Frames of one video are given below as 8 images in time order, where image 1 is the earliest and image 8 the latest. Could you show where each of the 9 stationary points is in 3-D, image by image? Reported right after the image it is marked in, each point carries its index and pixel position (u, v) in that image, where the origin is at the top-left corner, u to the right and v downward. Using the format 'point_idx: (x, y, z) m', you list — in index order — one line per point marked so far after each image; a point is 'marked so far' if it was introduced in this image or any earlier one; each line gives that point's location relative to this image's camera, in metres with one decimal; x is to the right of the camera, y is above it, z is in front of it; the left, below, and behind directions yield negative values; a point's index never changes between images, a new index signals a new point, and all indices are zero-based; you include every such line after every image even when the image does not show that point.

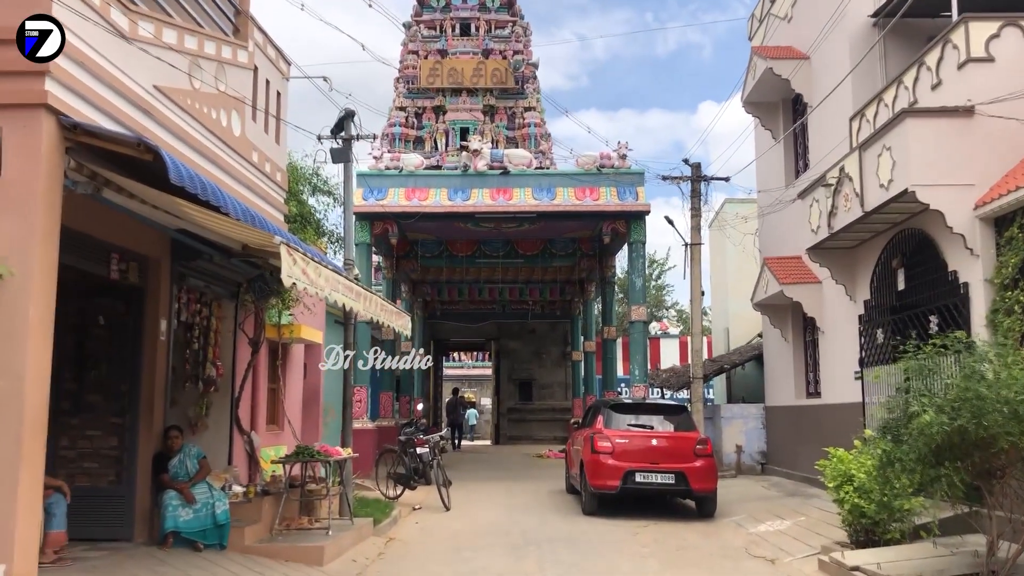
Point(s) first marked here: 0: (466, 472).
0: (-0.8, -3.2, +15.8) m
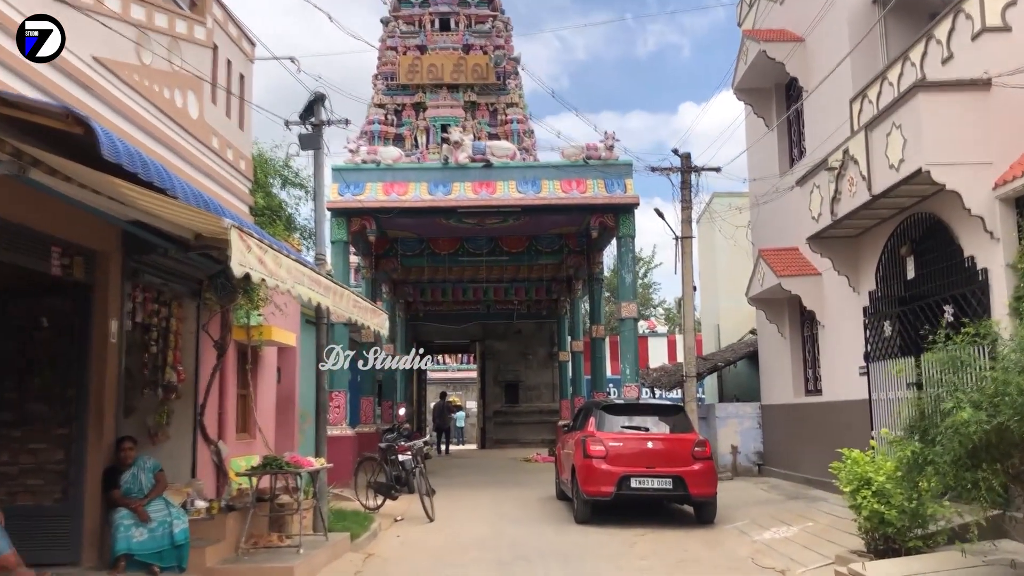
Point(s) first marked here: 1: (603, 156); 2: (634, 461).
0: (-1.0, -3.2, +15.1) m
1: (+1.4, +2.0, +14.3) m
2: (+1.3, -1.9, +9.8) m
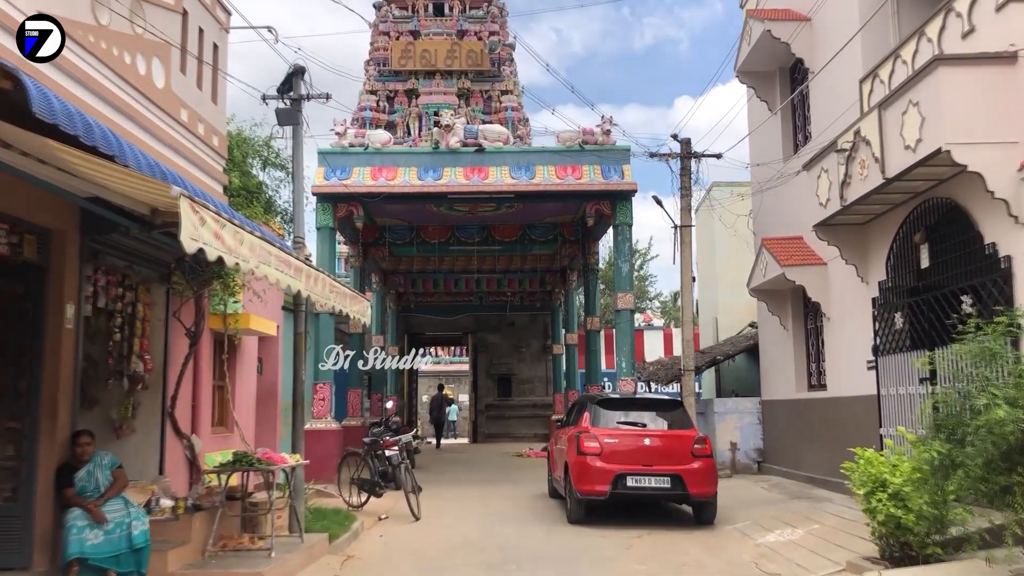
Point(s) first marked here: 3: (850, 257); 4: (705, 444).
0: (-1.1, -3.0, +14.6) m
1: (+1.3, +2.2, +13.8) m
2: (+1.2, -1.7, +9.3) m
3: (+3.6, +0.3, +9.8) m
4: (+2.0, -1.6, +9.5) m
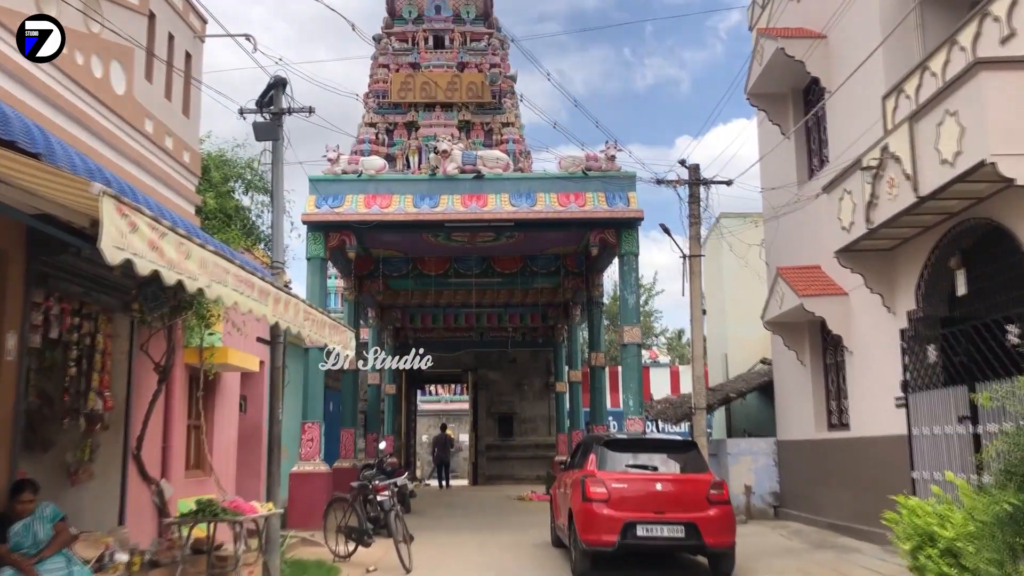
0: (-1.1, -3.5, +13.8) m
1: (+1.3, +1.7, +13.2) m
2: (+1.2, -2.0, +8.6) m
3: (+3.6, 0.0, +9.1) m
4: (+2.0, -1.9, +8.7) m
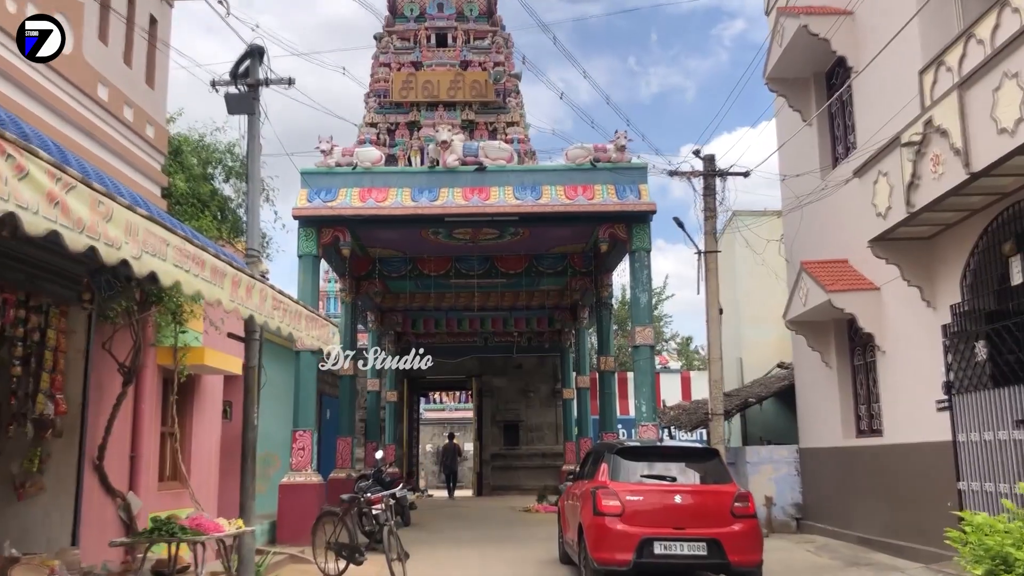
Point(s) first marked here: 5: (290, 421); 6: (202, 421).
0: (-1.1, -3.5, +13.0) m
1: (+1.4, +1.7, +12.4) m
2: (+1.2, -2.0, +7.7) m
3: (+3.6, +0.1, +8.3) m
4: (+2.0, -1.8, +7.9) m
5: (-3.2, -1.9, +13.0) m
6: (-3.1, -1.3, +9.1) m
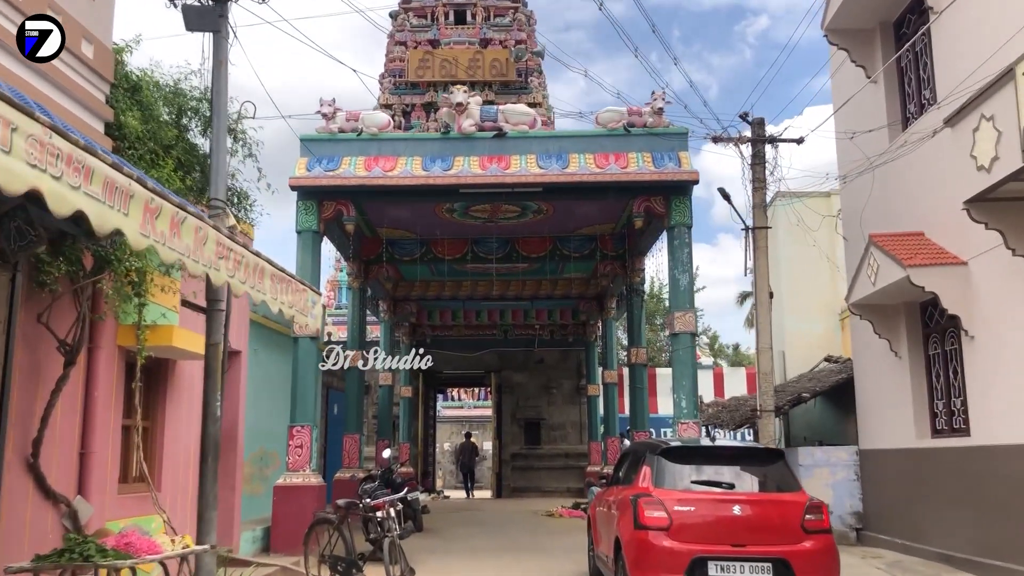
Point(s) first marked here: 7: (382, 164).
0: (-0.8, -3.2, +11.7) m
1: (+1.6, +2.0, +11.0) m
2: (+1.4, -1.7, +6.4) m
3: (+3.8, +0.3, +6.9) m
4: (+2.2, -1.6, +6.6) m
5: (-2.9, -1.6, +11.8) m
6: (-2.9, -1.1, +7.9) m
7: (-1.5, +1.5, +11.0) m
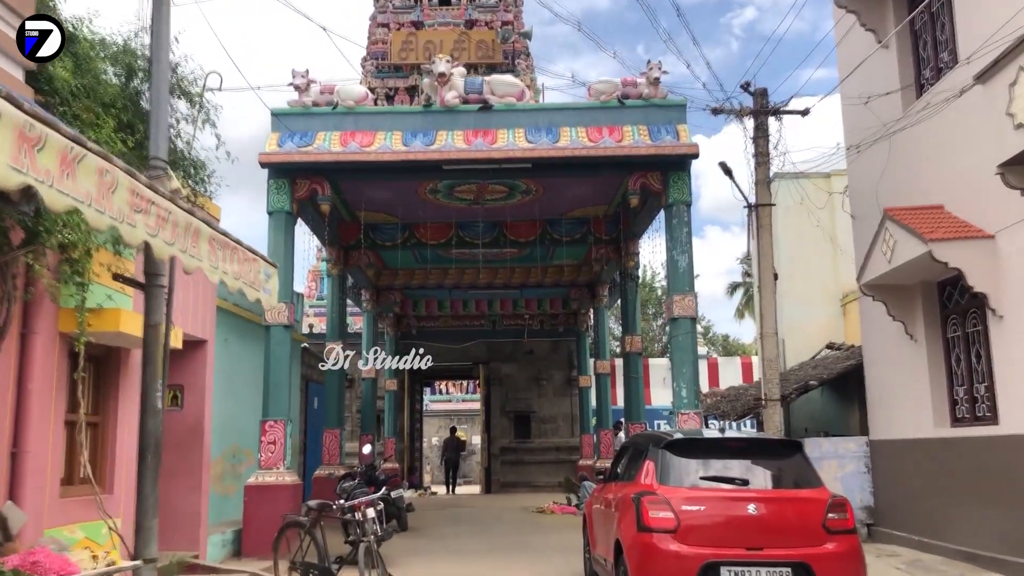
0: (-0.9, -3.1, +11.0) m
1: (+1.5, +2.2, +10.3) m
2: (+1.3, -1.6, +5.7) m
3: (+3.7, +0.5, +6.3) m
4: (+2.1, -1.4, +5.9) m
5: (-3.0, -1.5, +11.1) m
6: (-3.0, -0.9, +7.1) m
7: (-1.7, +1.7, +10.2) m
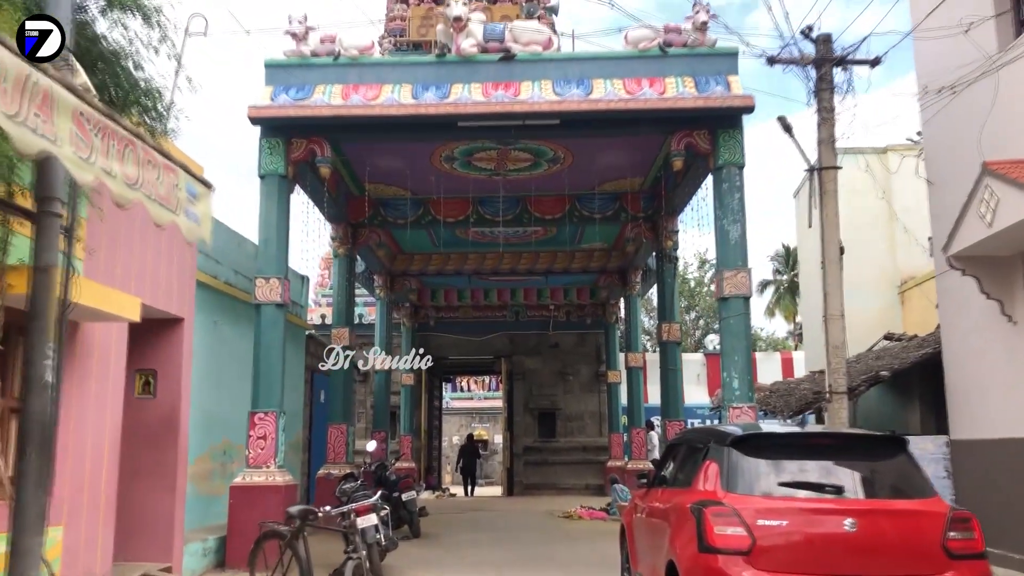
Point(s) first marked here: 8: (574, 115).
0: (-0.6, -2.8, +9.7) m
1: (+1.7, +2.4, +9.0) m
2: (+1.4, -1.3, +4.4) m
3: (+3.9, +0.7, +4.9) m
4: (+2.3, -1.2, +4.5) m
5: (-2.8, -1.2, +9.8) m
6: (-2.8, -0.7, +5.9) m
7: (-1.4, +1.9, +9.0) m
8: (+0.6, +1.7, +8.9) m
